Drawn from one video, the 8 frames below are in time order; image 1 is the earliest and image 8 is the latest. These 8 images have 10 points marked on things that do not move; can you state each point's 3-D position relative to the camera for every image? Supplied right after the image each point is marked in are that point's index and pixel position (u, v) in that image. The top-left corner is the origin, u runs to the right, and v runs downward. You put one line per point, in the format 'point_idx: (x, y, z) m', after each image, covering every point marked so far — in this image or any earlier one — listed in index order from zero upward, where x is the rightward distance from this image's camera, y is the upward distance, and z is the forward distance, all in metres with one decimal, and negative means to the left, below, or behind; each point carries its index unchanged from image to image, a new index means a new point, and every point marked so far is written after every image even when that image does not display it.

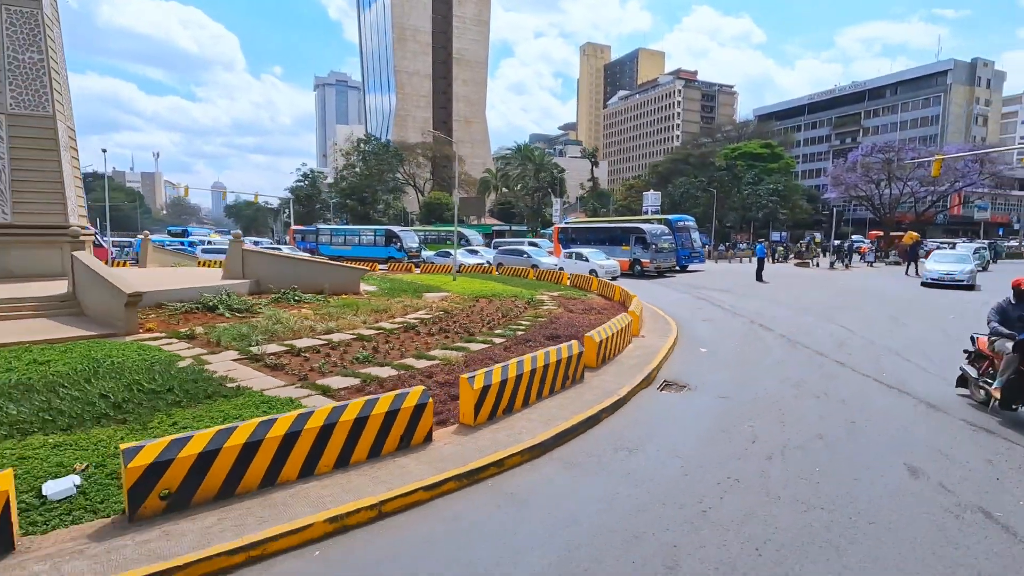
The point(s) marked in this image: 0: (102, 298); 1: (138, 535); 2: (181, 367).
0: (-8.7, -0.2, +11.4) m
1: (-2.5, -1.7, +3.8) m
2: (-4.9, -1.1, +8.0) m
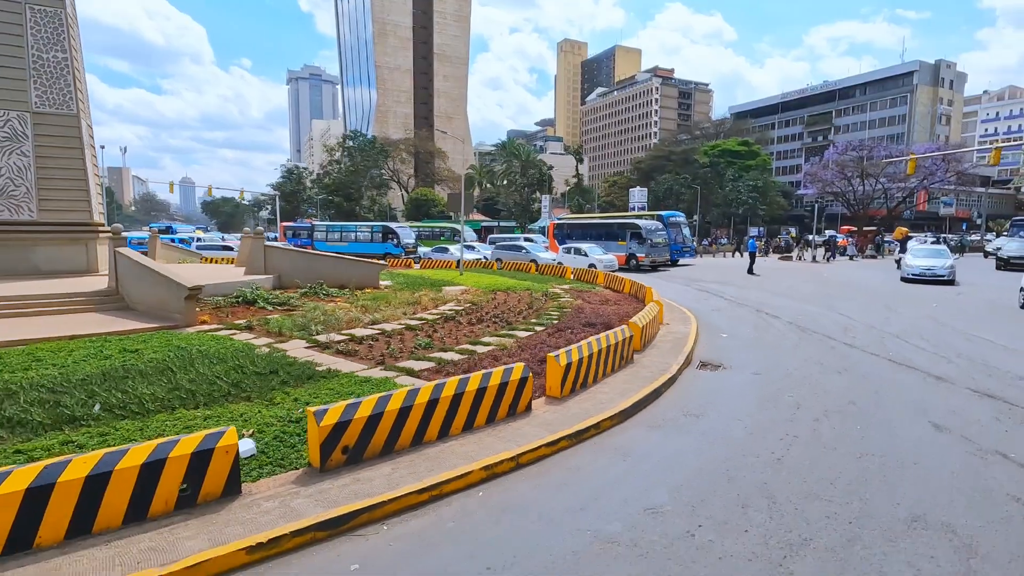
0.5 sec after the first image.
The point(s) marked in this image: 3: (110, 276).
0: (-7.9, -0.1, +11.9) m
1: (-1.4, -1.6, +4.6) m
2: (-3.9, -1.0, +8.6) m
3: (-9.8, +0.3, +13.2) m
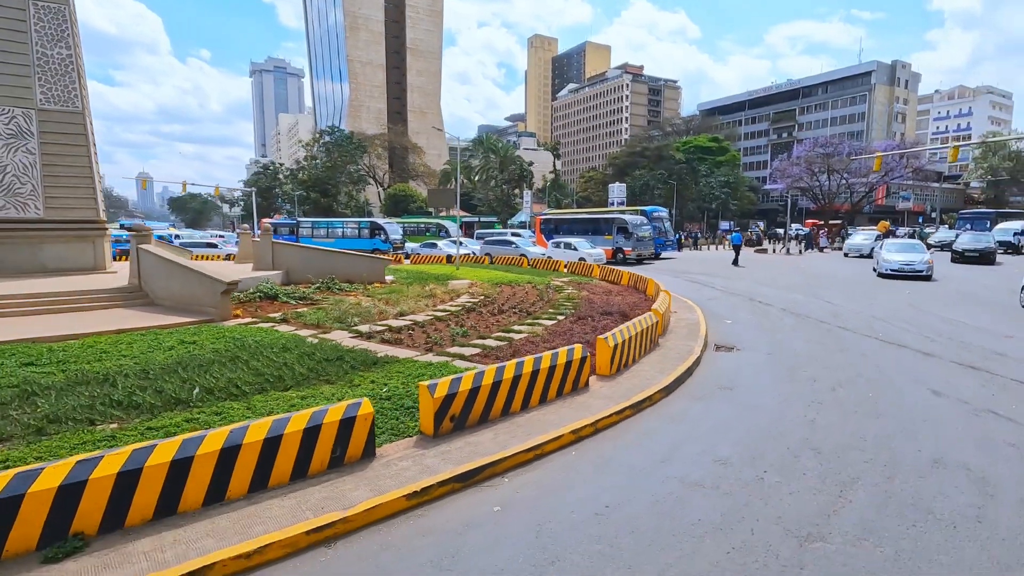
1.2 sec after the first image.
0: (-7.4, 0.0, +12.1) m
1: (-0.5, -1.5, +5.2) m
2: (-3.3, -0.9, +9.1) m
3: (-9.4, +0.4, +13.4) m
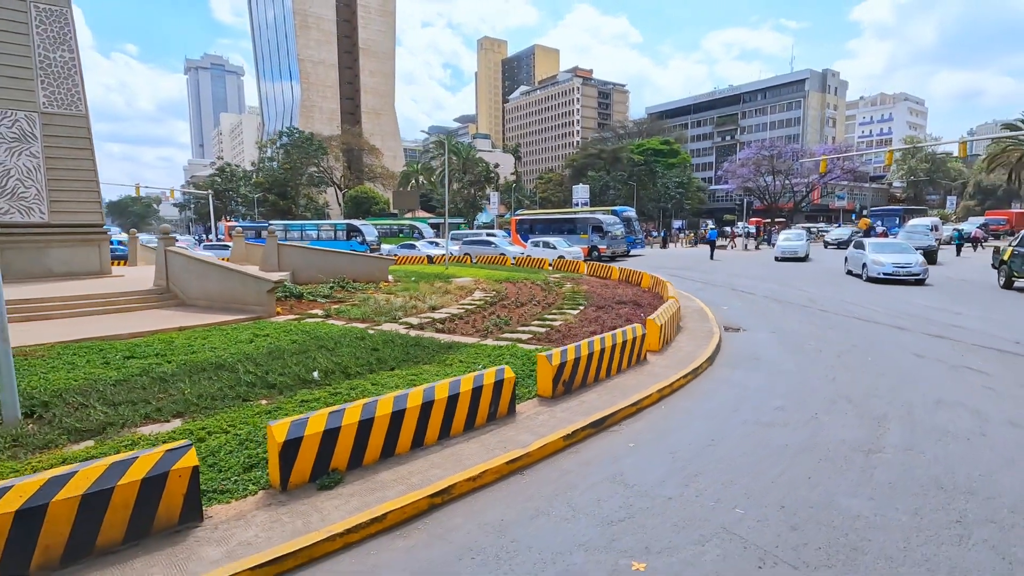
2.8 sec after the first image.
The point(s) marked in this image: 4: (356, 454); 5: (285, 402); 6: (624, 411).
0: (-6.9, 0.0, +12.6) m
1: (+0.7, -1.3, +6.3) m
2: (-2.4, -0.8, +9.9) m
3: (-8.9, +0.4, +13.6) m
4: (-1.3, -1.4, +4.6) m
5: (-2.6, -1.3, +6.2) m
6: (+1.3, -1.4, +6.1) m
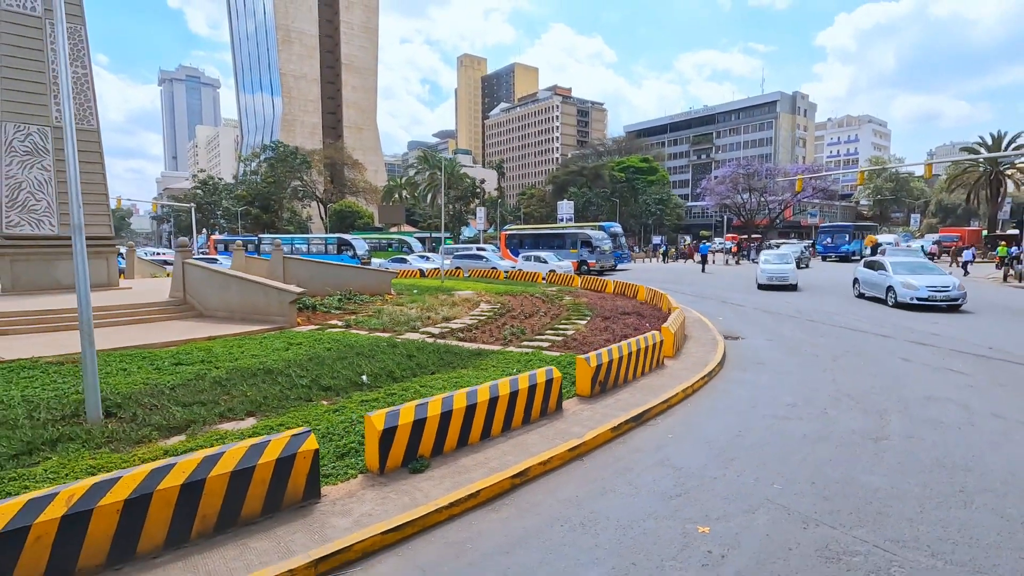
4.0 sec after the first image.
0: (-6.6, -0.3, +12.9) m
1: (+1.2, -1.4, +6.9) m
2: (-2.1, -1.0, +10.4) m
3: (-8.7, +0.1, +13.9) m
4: (-0.7, -1.5, +5.1) m
5: (-2.0, -1.4, +6.7) m
6: (+1.8, -1.5, +6.8) m
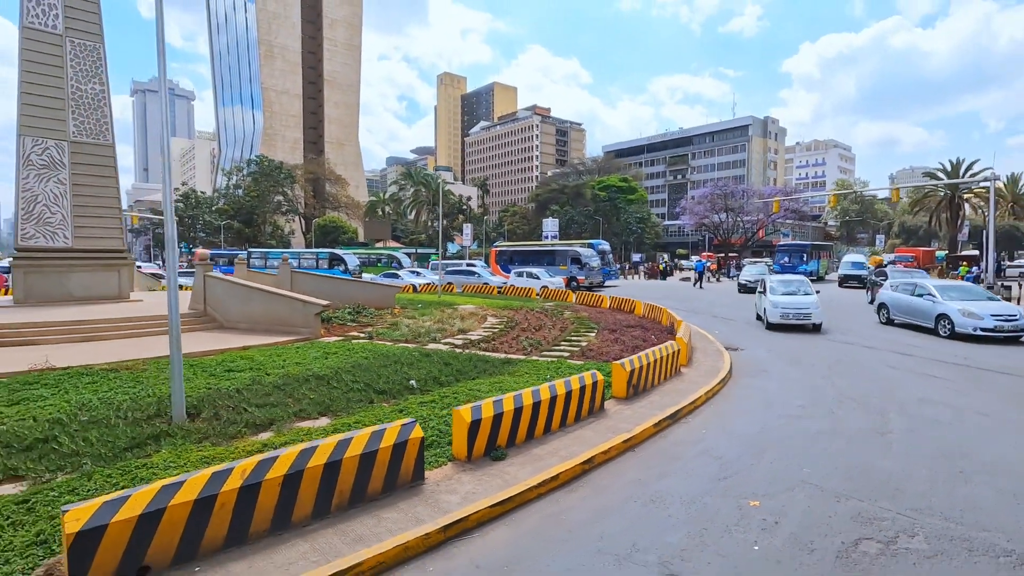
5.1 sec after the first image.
0: (-6.2, -0.6, +13.3) m
1: (+1.8, -1.6, +7.7) m
2: (-1.6, -1.3, +11.0) m
3: (-8.4, -0.2, +14.2) m
4: (0.0, -1.6, +5.8) m
5: (-1.4, -1.6, +7.3) m
6: (+2.4, -1.7, +7.5) m
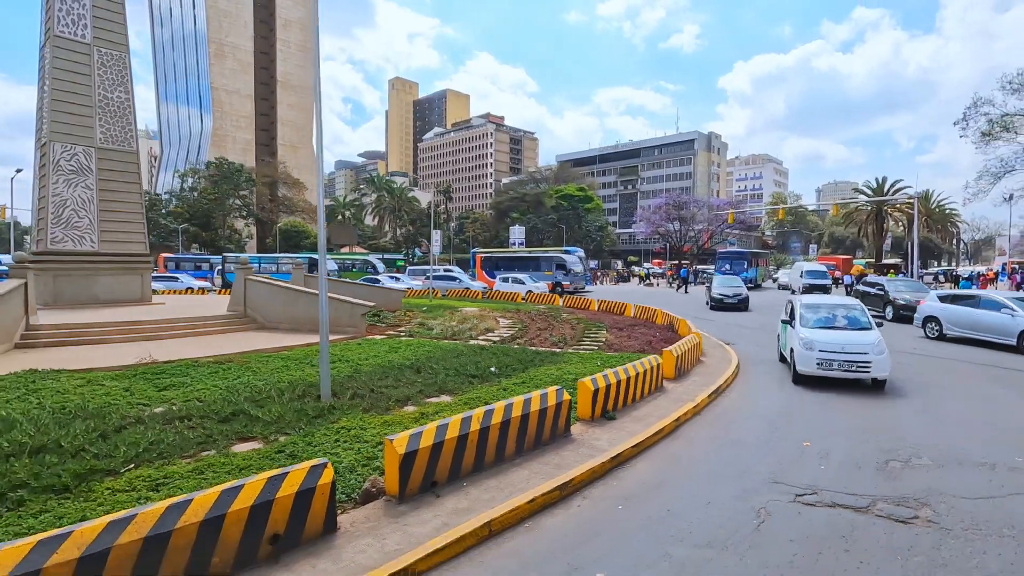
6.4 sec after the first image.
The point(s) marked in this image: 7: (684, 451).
0: (-5.6, -0.7, +14.3) m
1: (+3.0, -1.6, +9.4) m
2: (-0.7, -1.3, +12.5) m
3: (-7.8, -0.3, +15.0) m
4: (+1.4, -1.6, +7.4) m
5: (-0.2, -1.6, +8.8) m
6: (+3.6, -1.7, +9.4) m
7: (+2.0, -1.9, +6.4) m
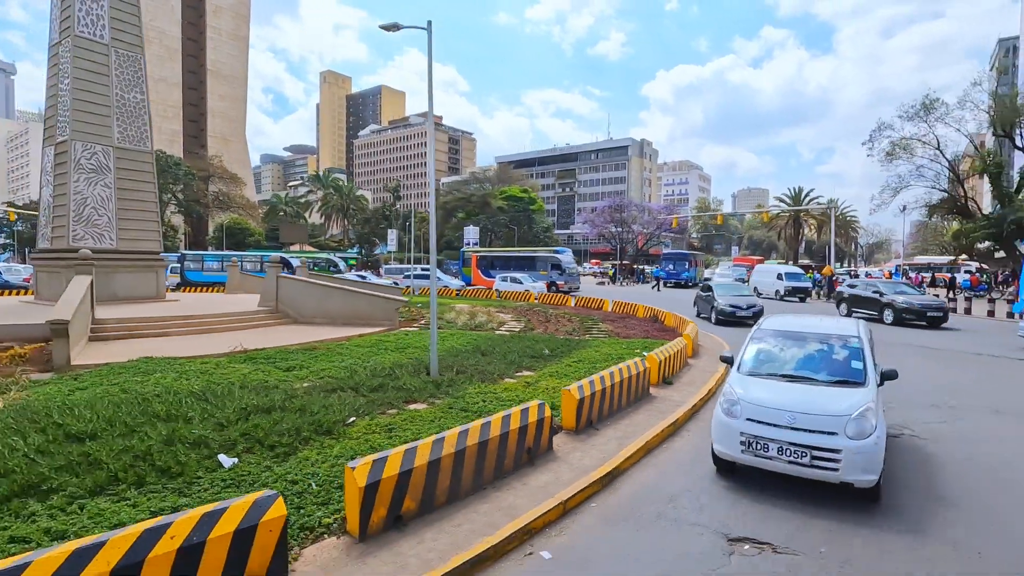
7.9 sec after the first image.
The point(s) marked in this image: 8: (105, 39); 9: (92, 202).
0: (-5.0, -0.6, +15.5) m
1: (+4.1, -1.5, +11.8) m
2: (0.0, -1.2, +14.3) m
3: (-7.3, -0.2, +15.9) m
4: (+2.7, -1.5, +9.5) m
5: (+1.0, -1.5, +10.7) m
6: (+4.7, -1.6, +11.8) m
7: (+3.5, -1.9, +8.6) m
8: (-12.1, +7.4, +16.1) m
9: (-12.3, +2.5, +15.8) m
